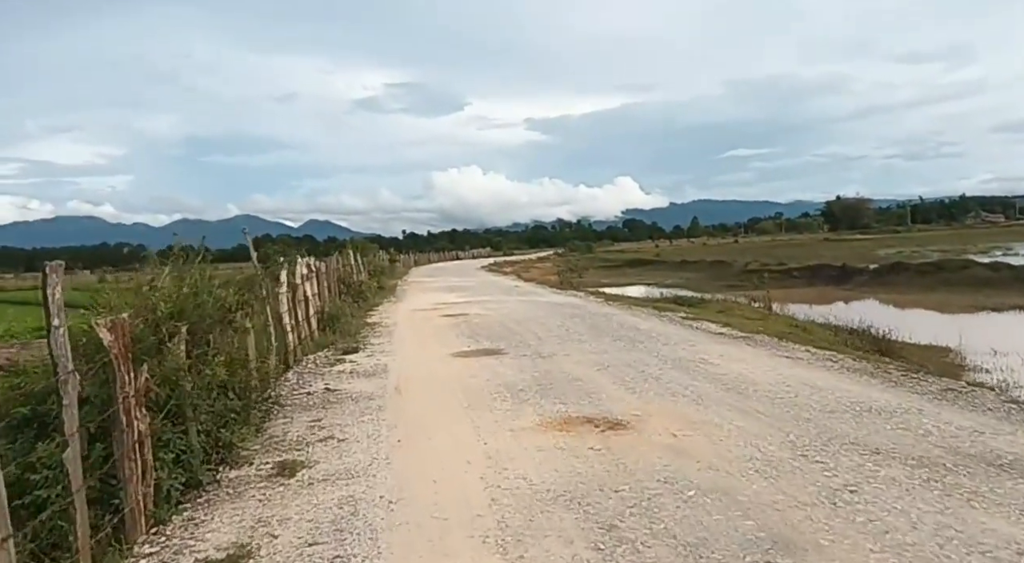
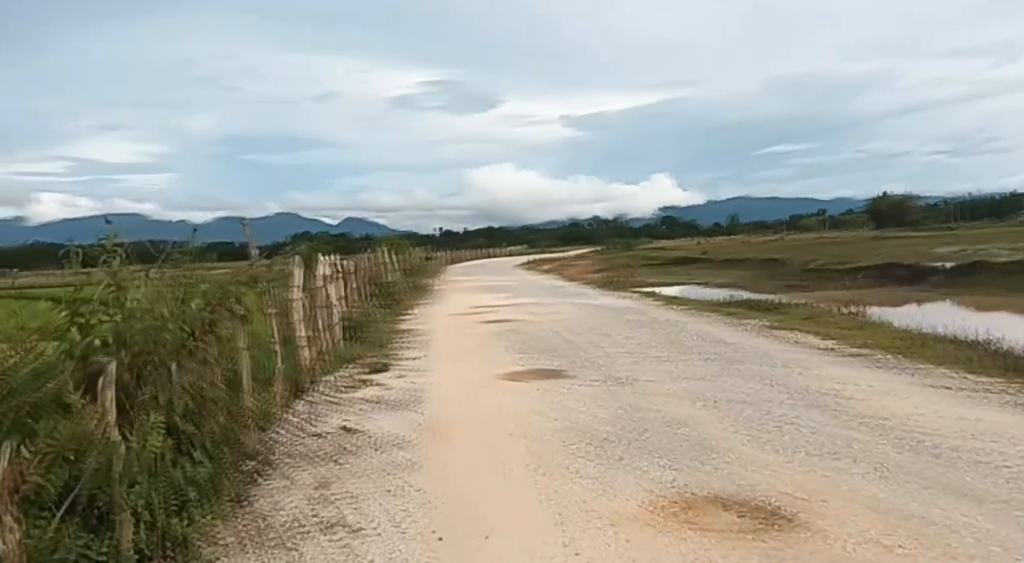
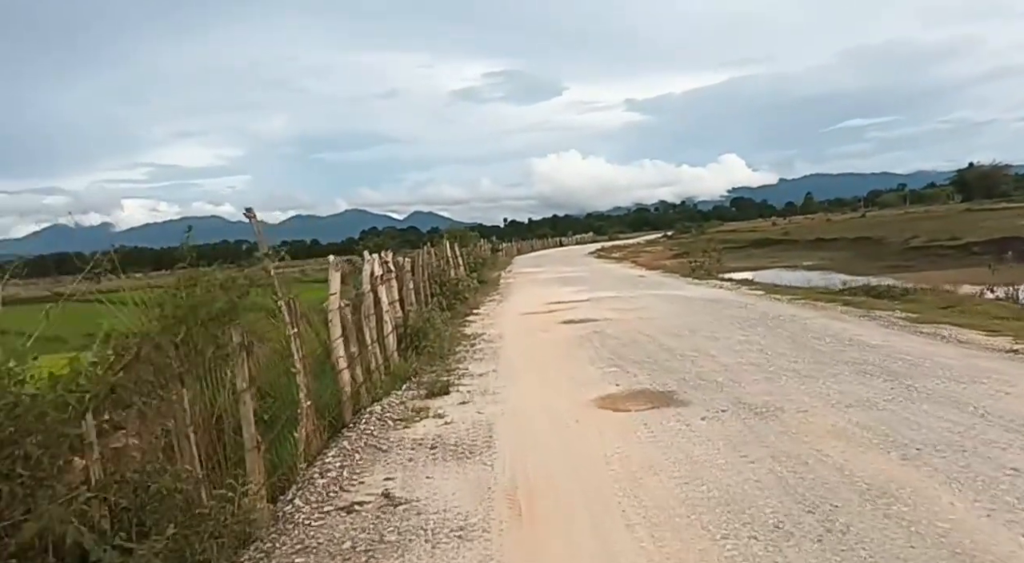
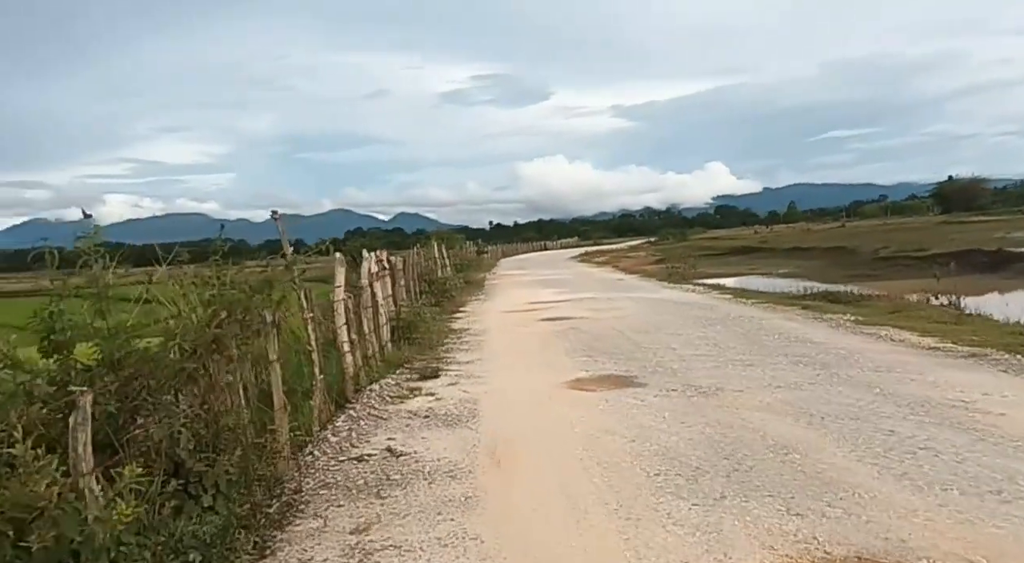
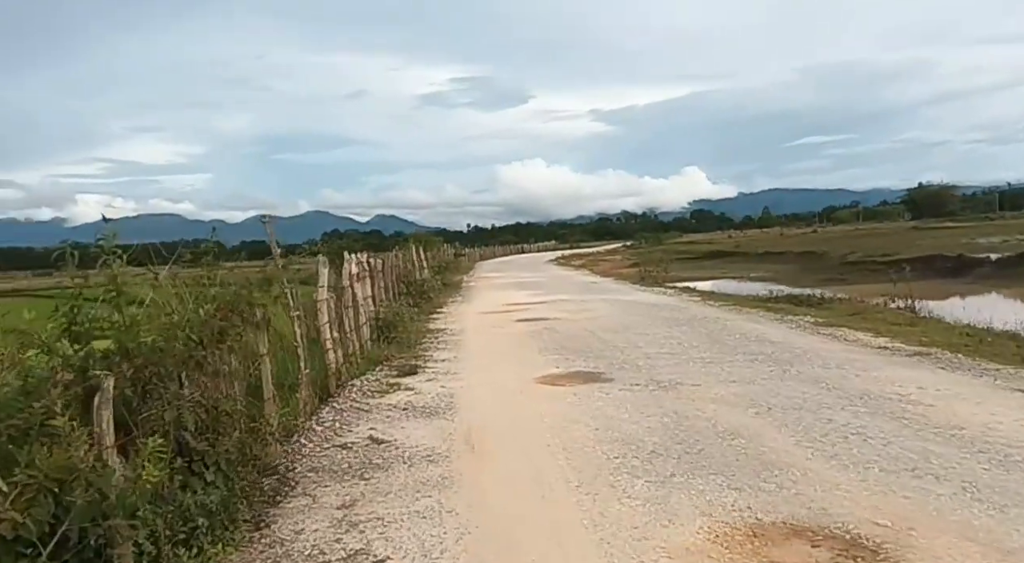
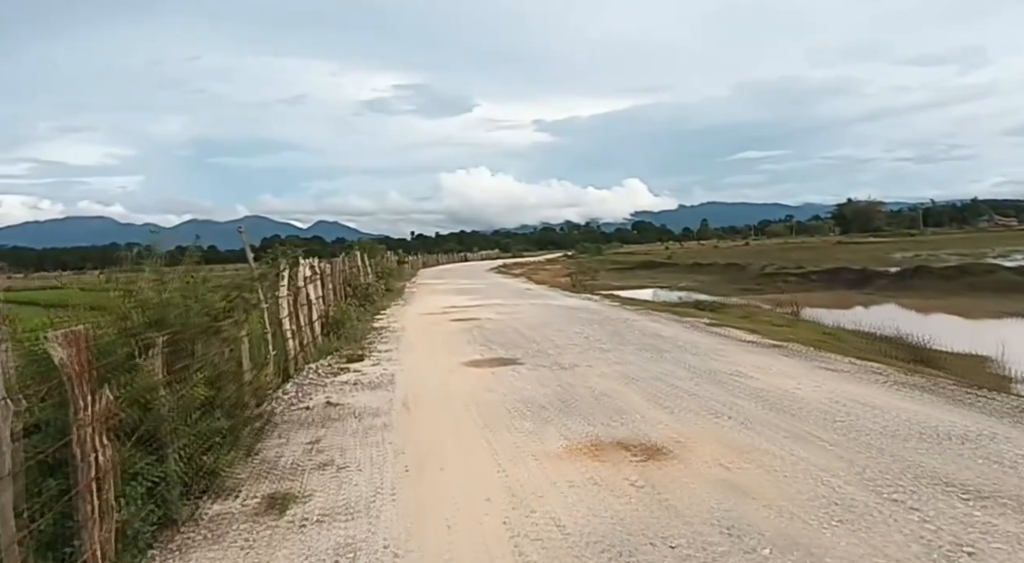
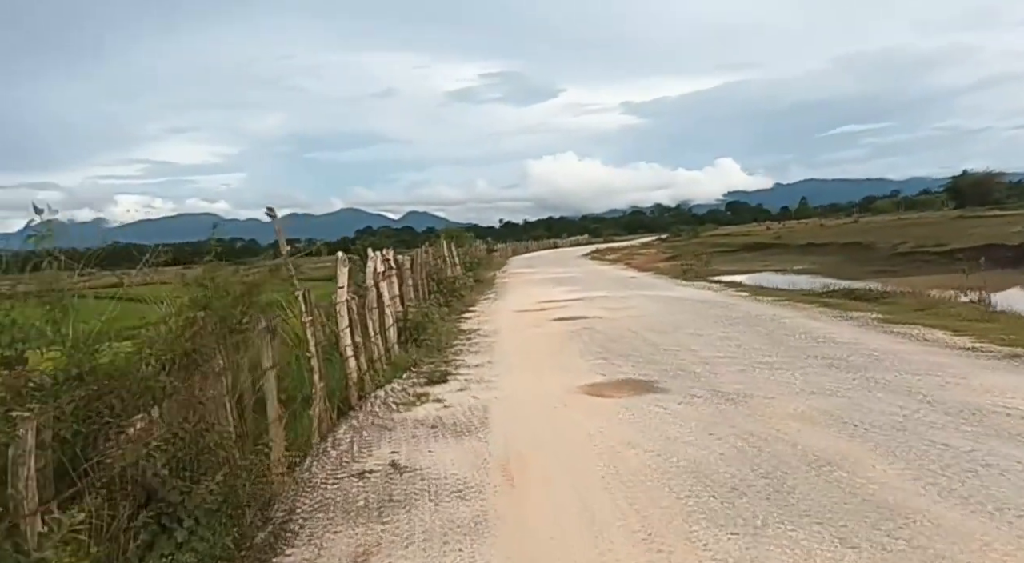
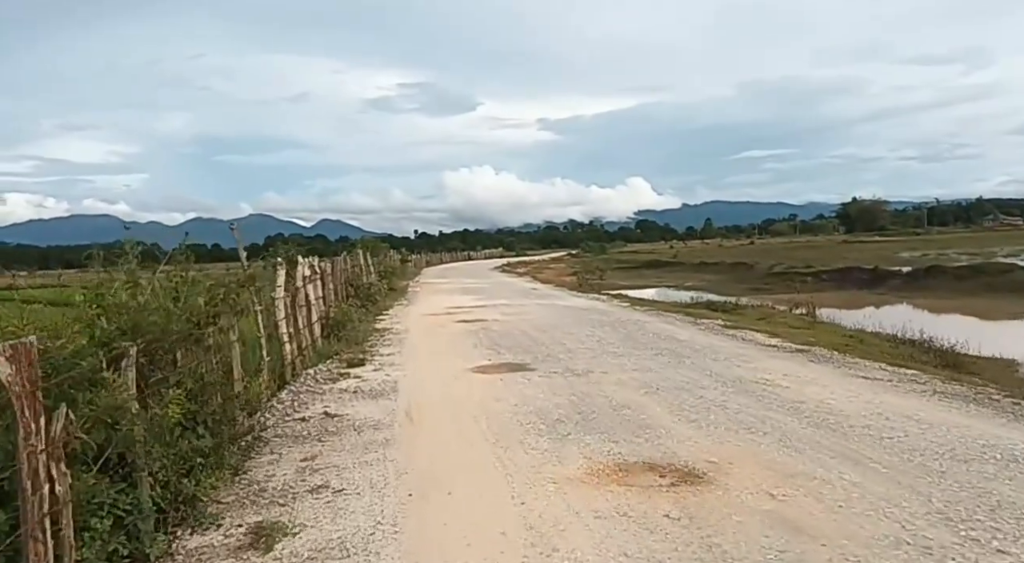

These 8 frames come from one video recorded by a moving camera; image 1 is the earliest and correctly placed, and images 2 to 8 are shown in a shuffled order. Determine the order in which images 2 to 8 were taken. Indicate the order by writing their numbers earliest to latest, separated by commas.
6, 8, 2, 5, 4, 7, 3
